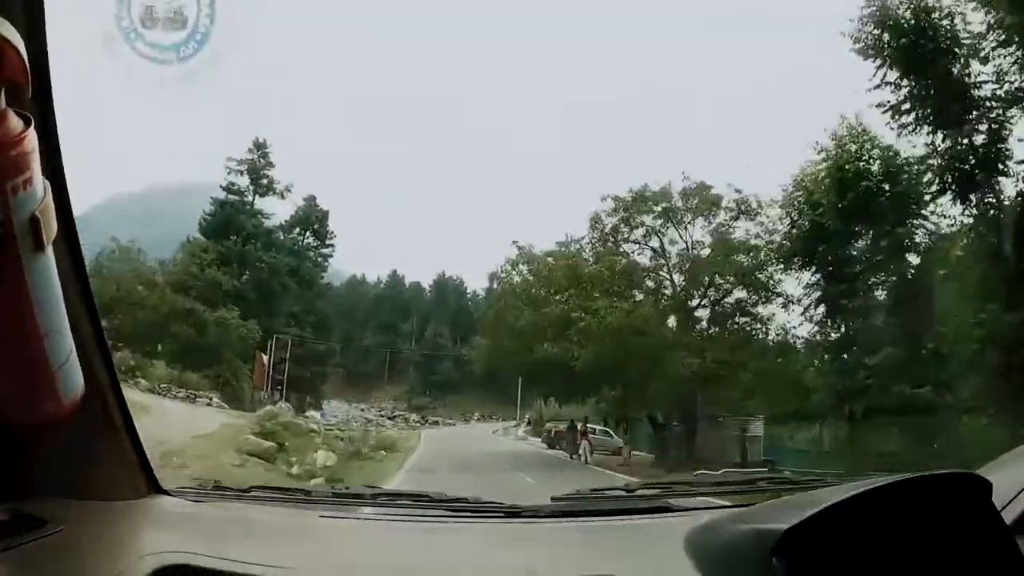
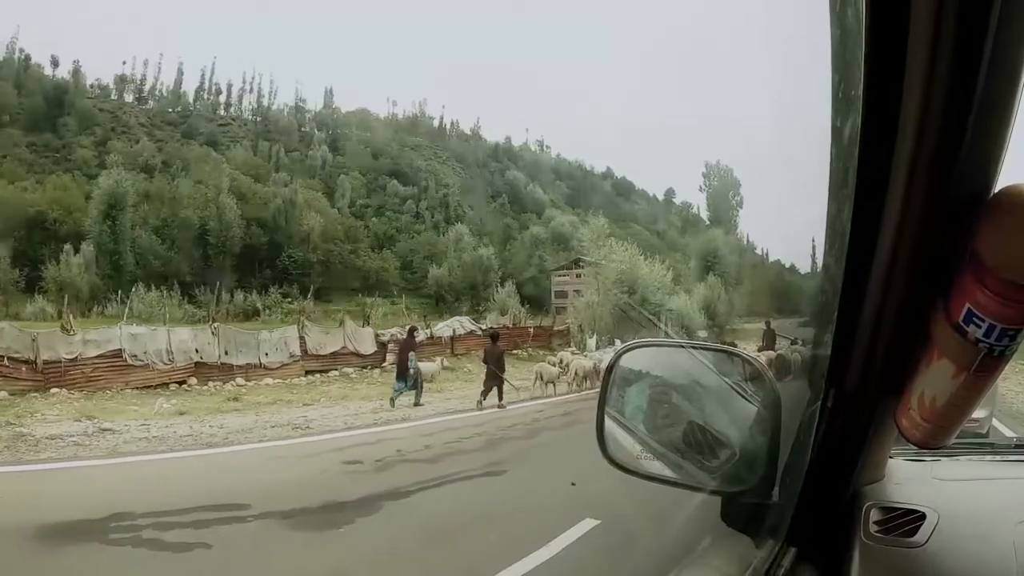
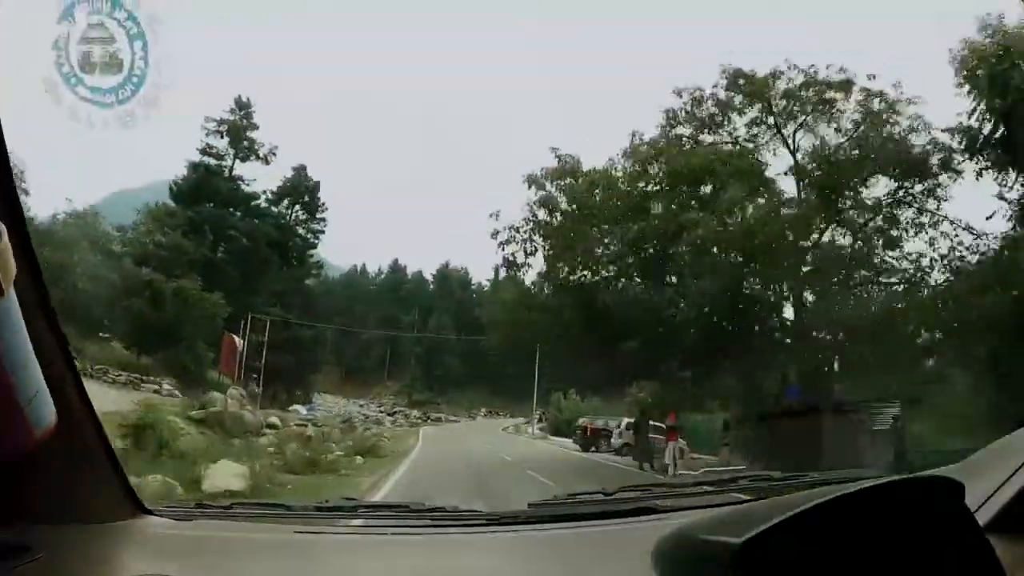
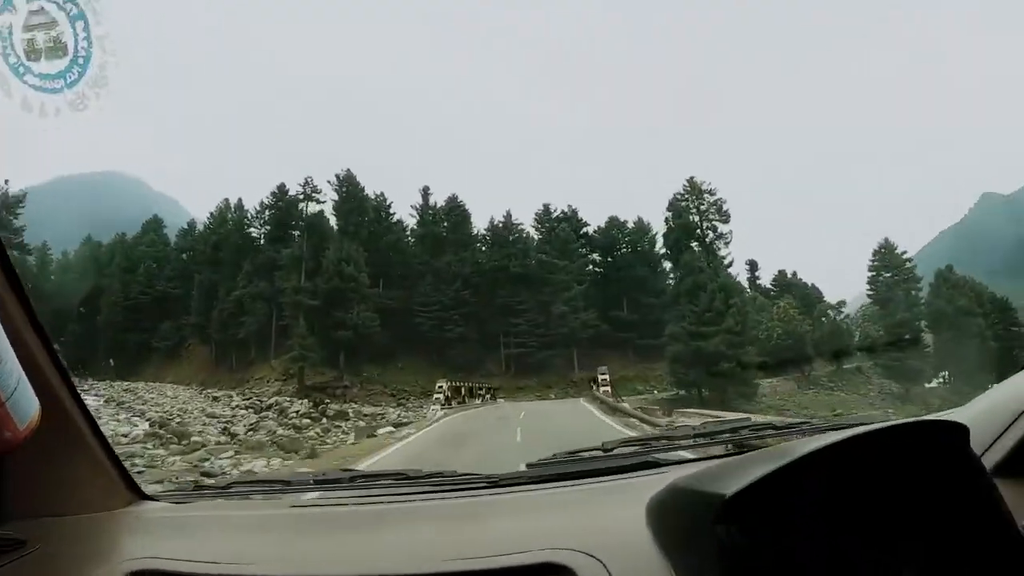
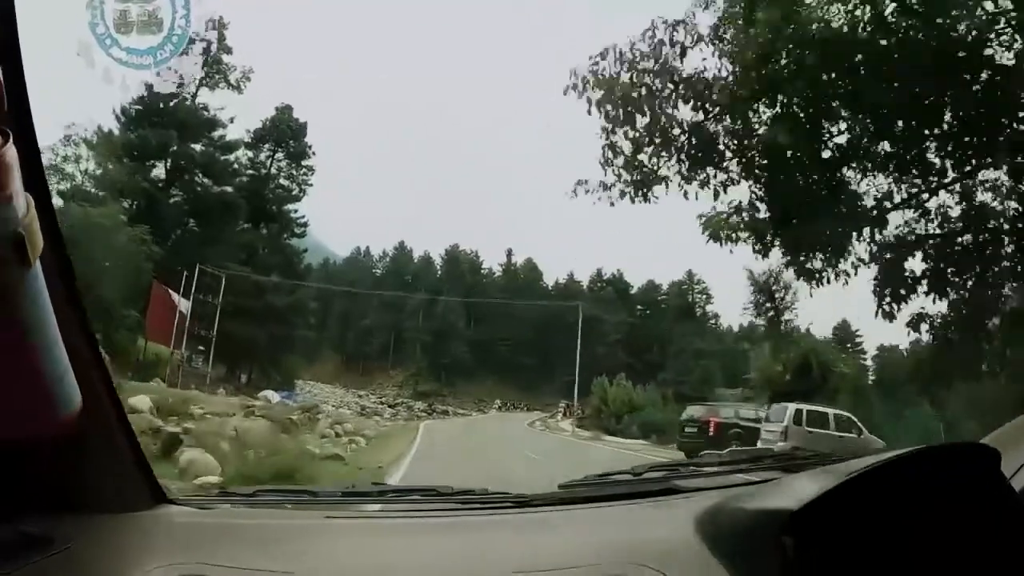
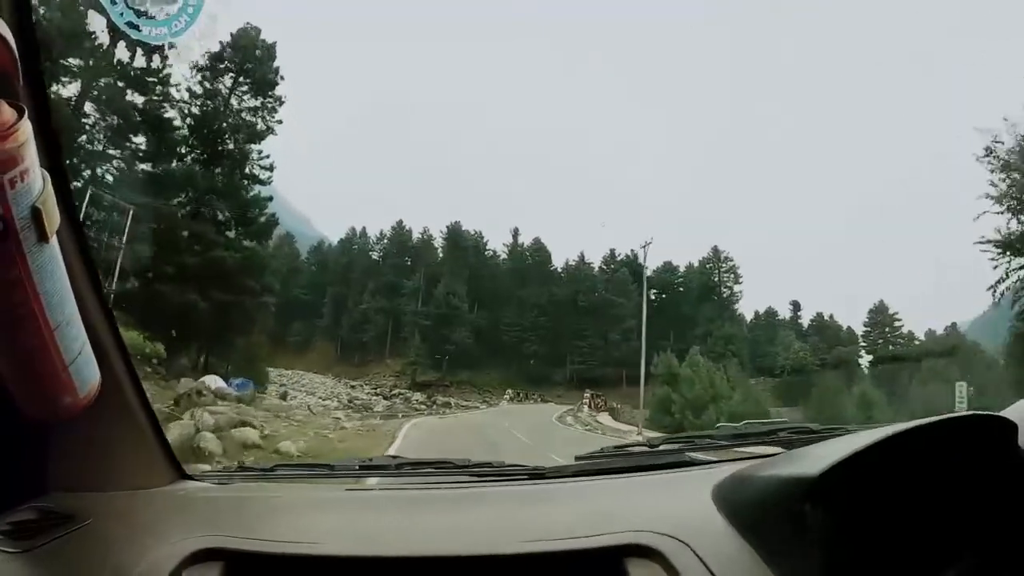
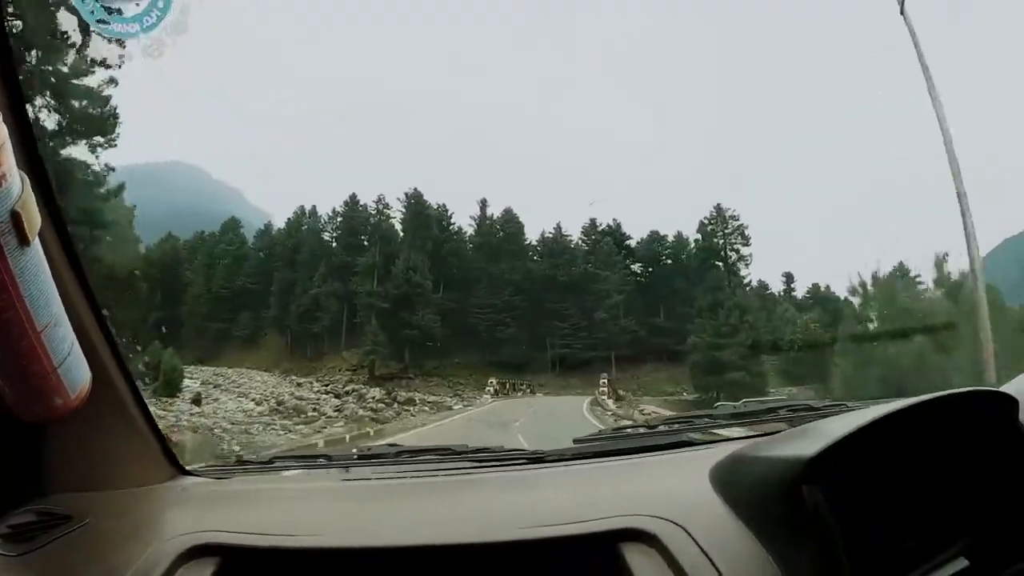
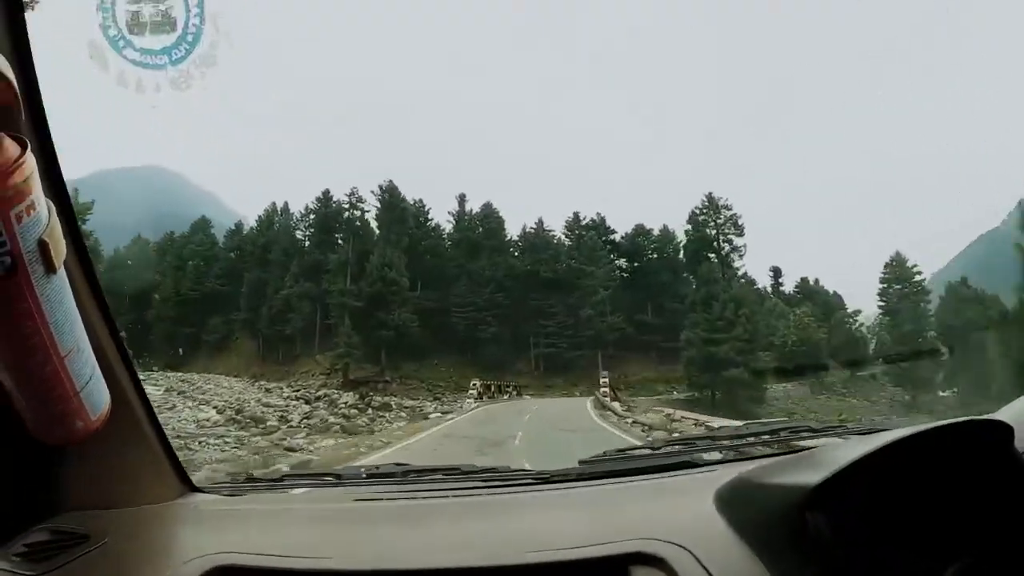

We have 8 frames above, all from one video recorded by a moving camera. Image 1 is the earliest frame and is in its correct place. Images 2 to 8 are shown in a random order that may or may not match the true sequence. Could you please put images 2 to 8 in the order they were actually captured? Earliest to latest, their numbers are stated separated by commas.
3, 5, 6, 7, 8, 4, 2
